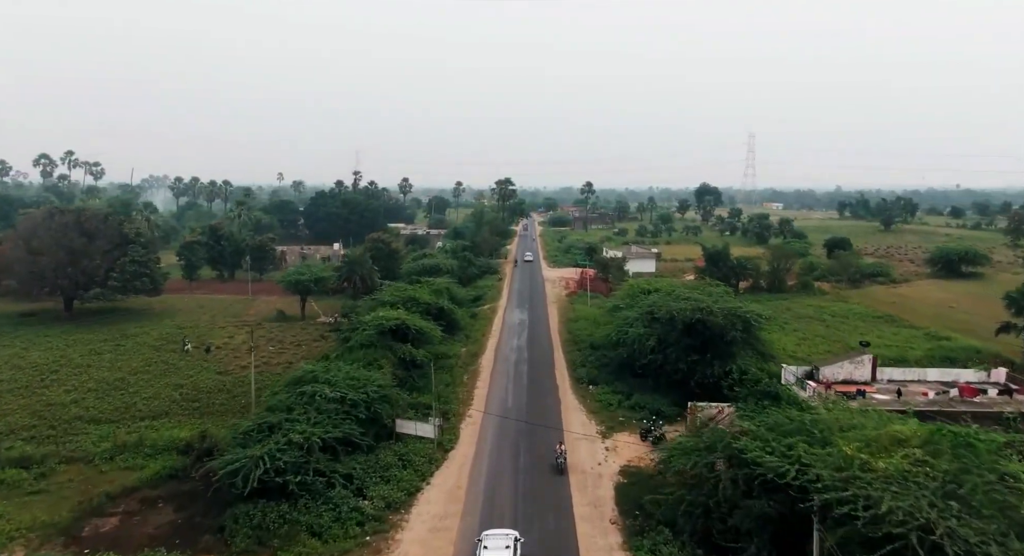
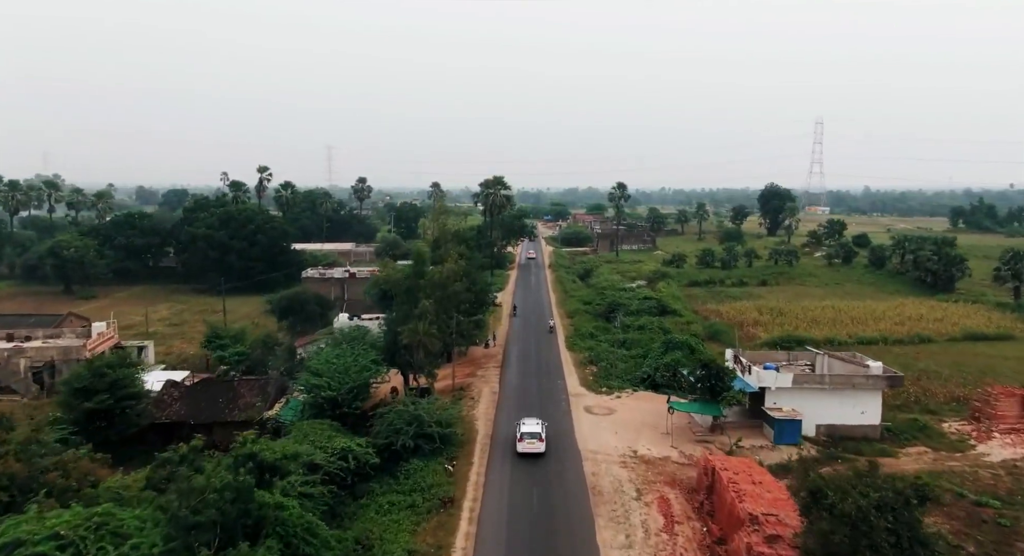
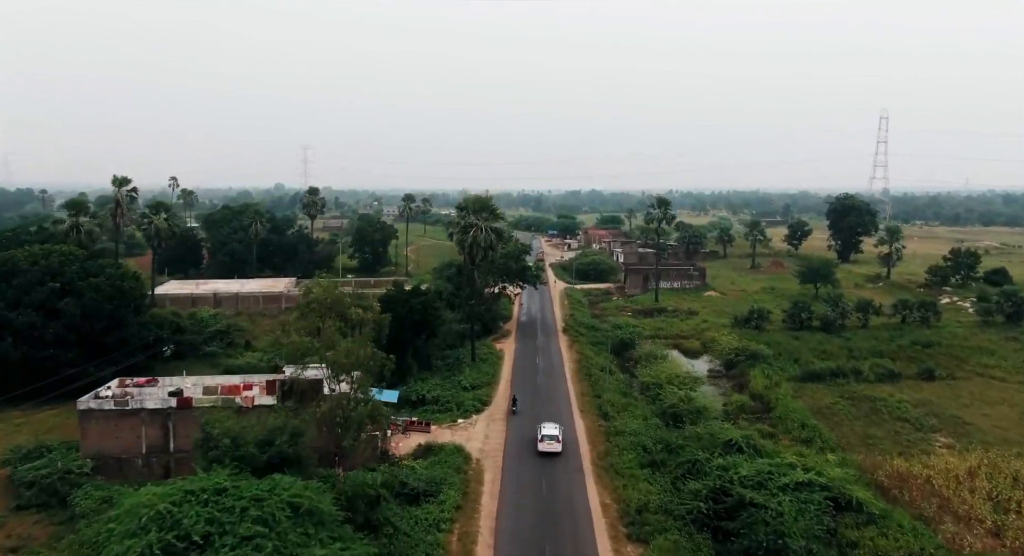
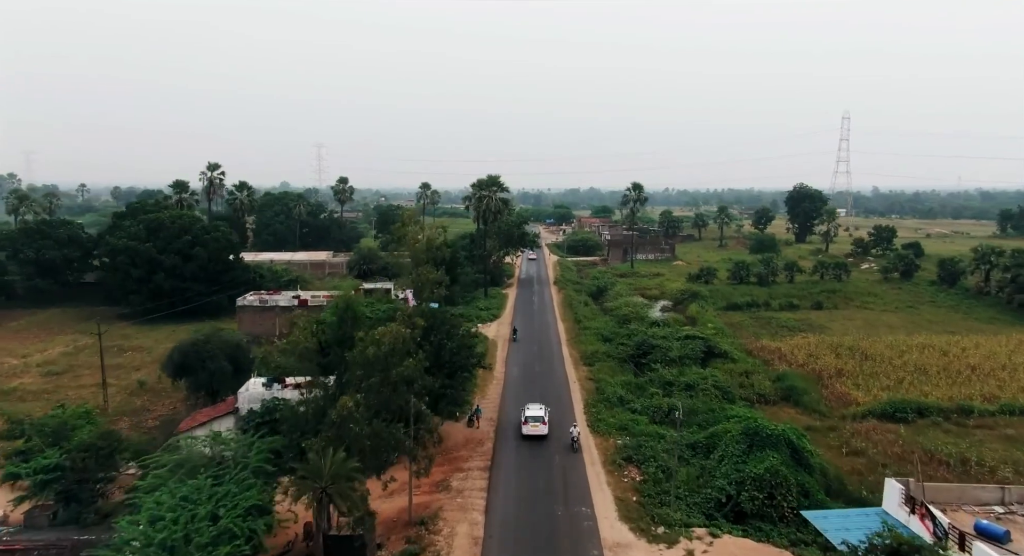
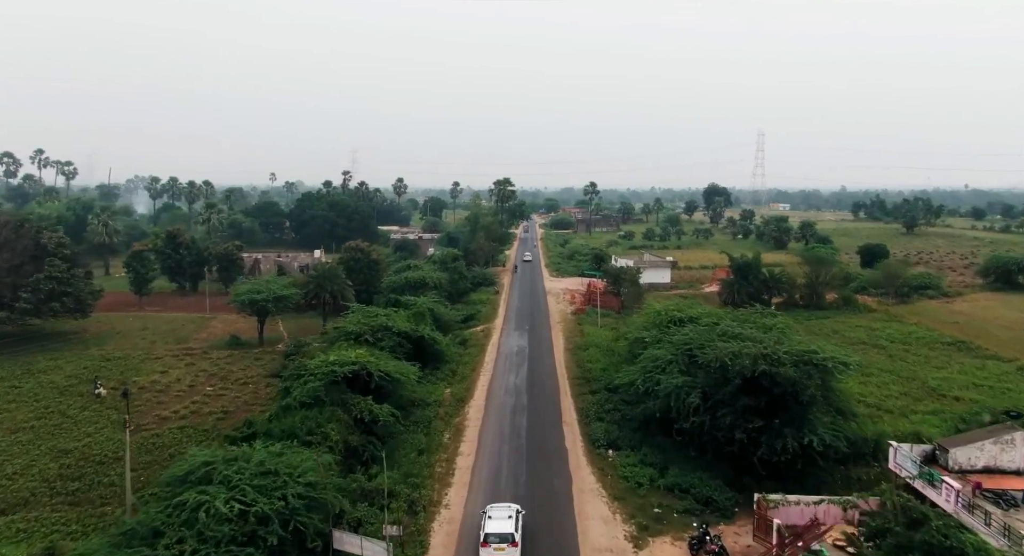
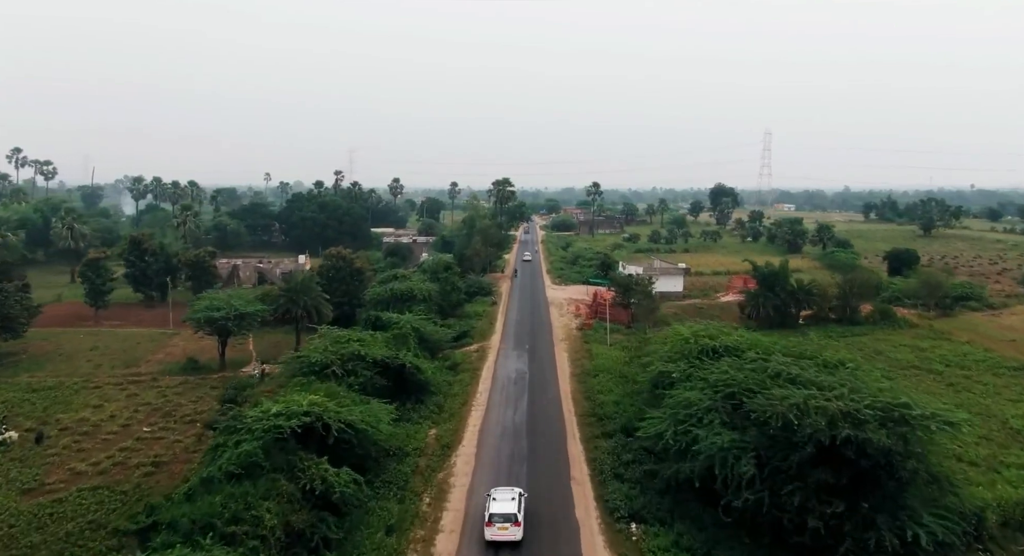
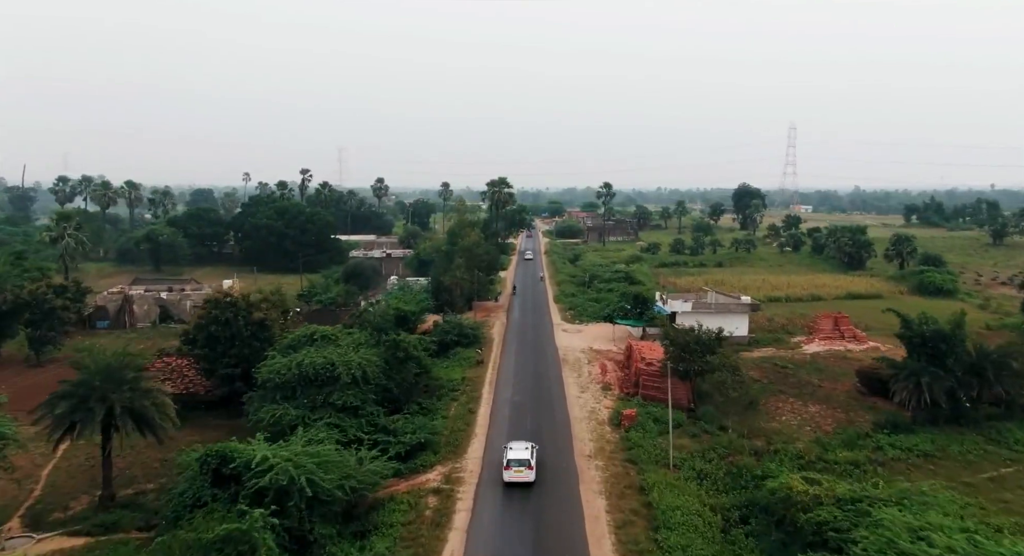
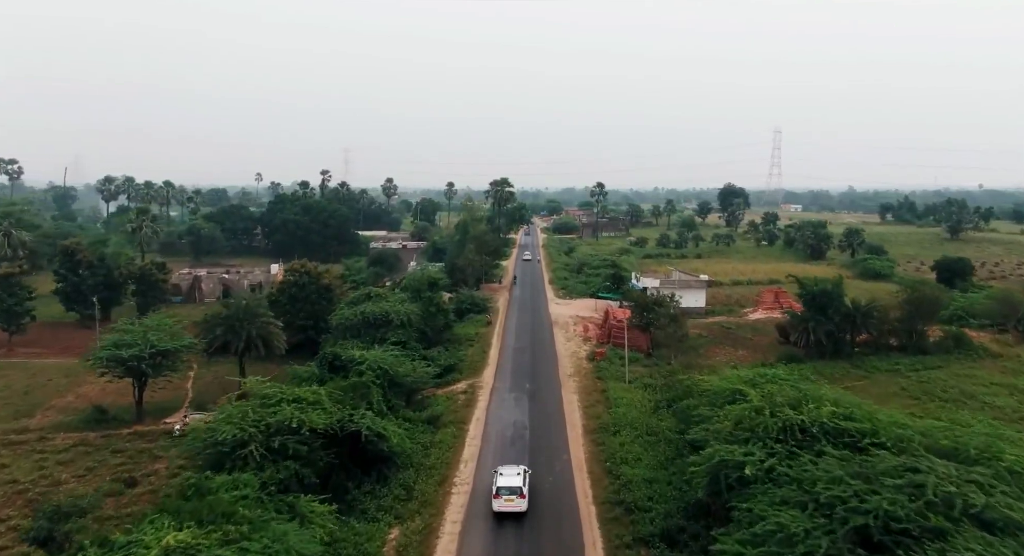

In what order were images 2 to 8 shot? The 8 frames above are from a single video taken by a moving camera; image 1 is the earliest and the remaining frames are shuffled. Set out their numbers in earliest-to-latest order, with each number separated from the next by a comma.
5, 6, 8, 7, 2, 4, 3
